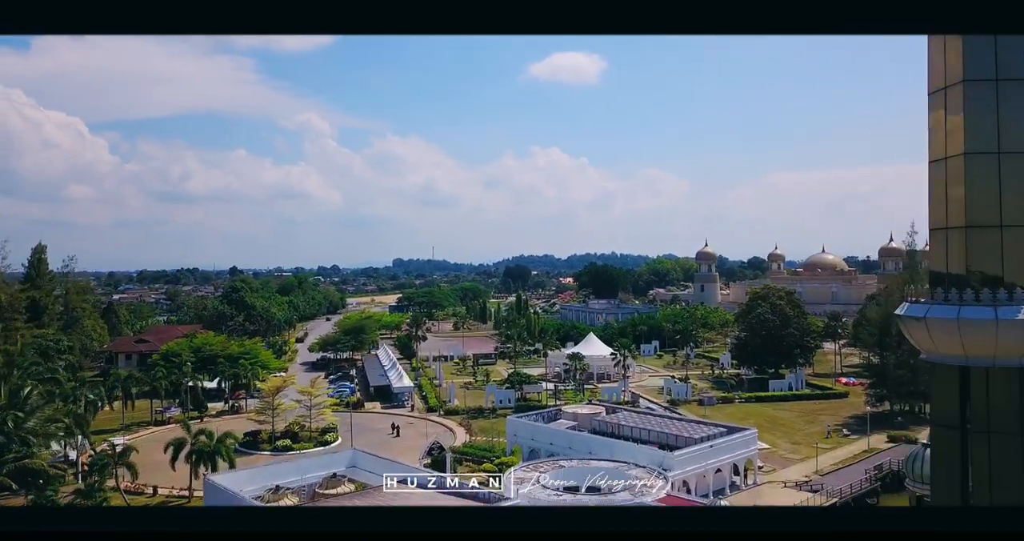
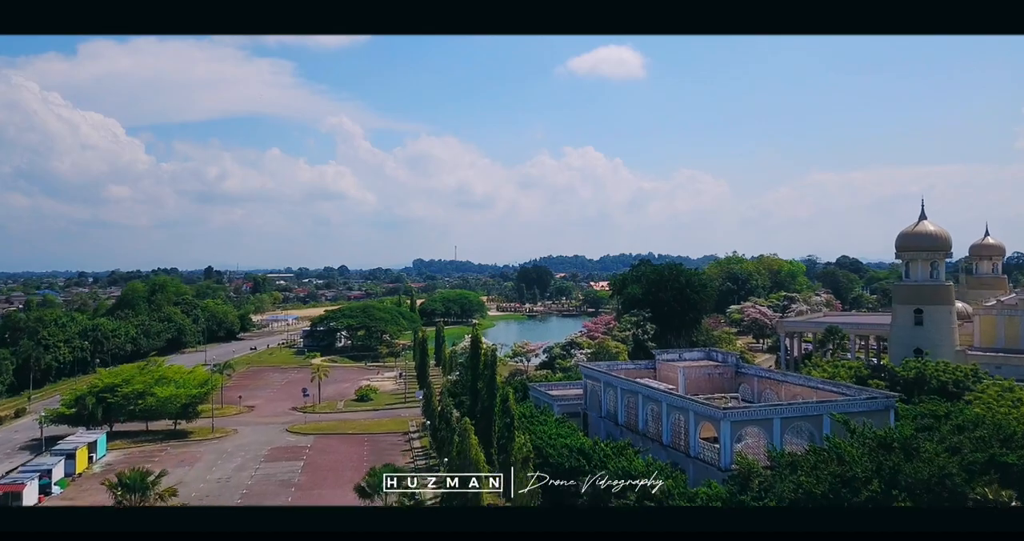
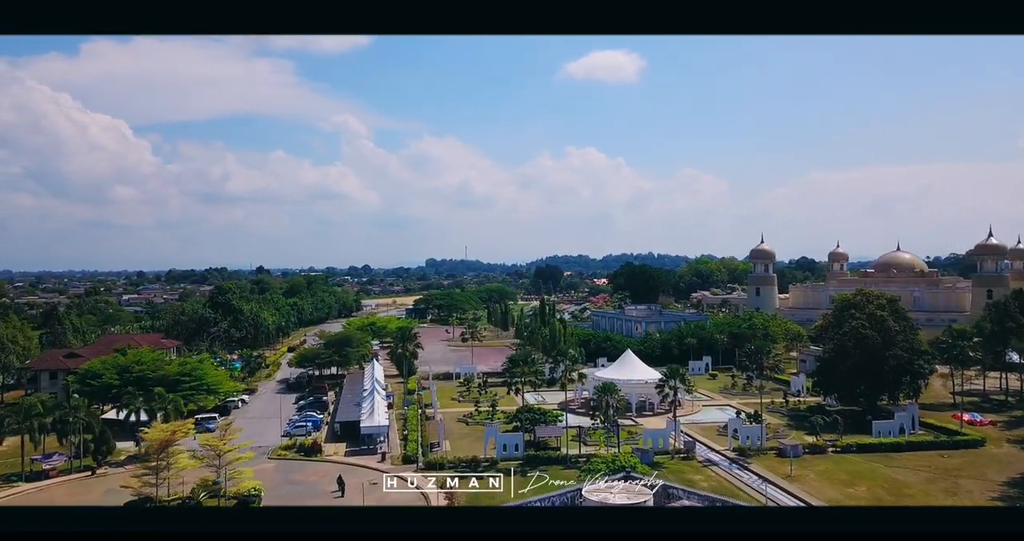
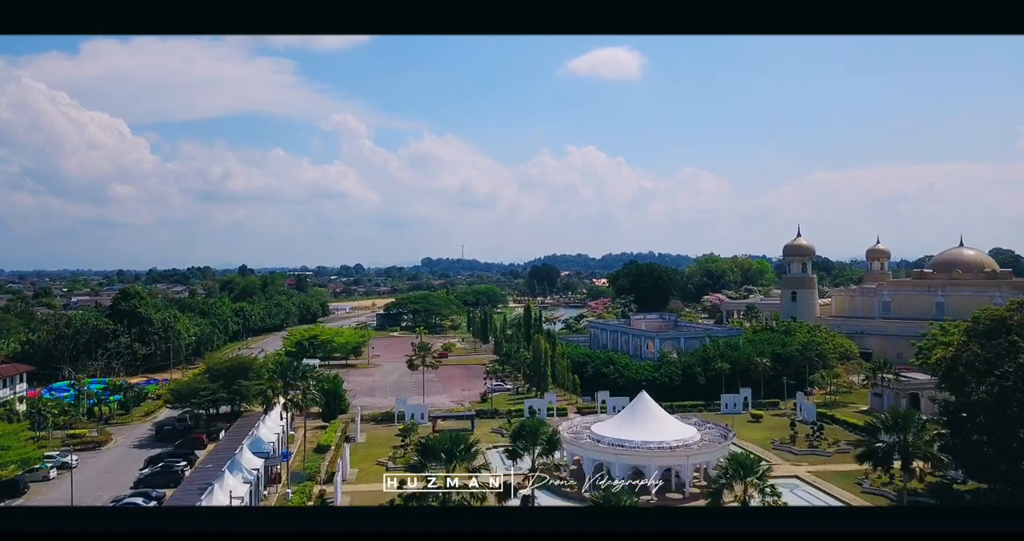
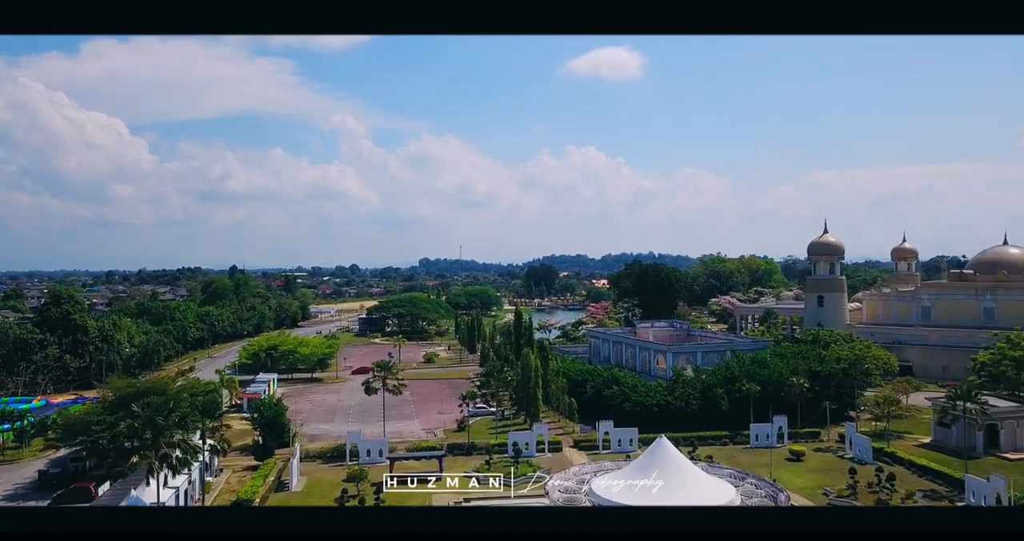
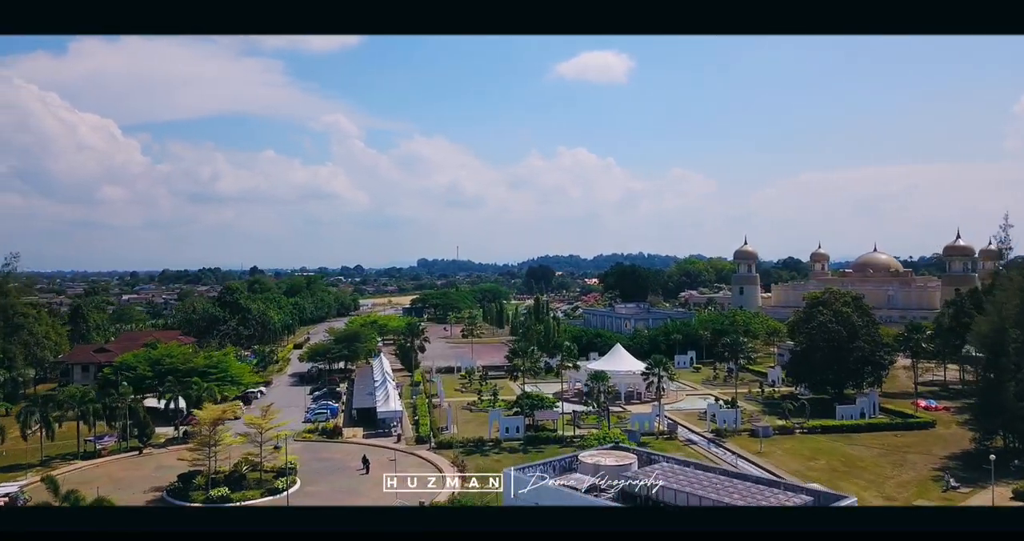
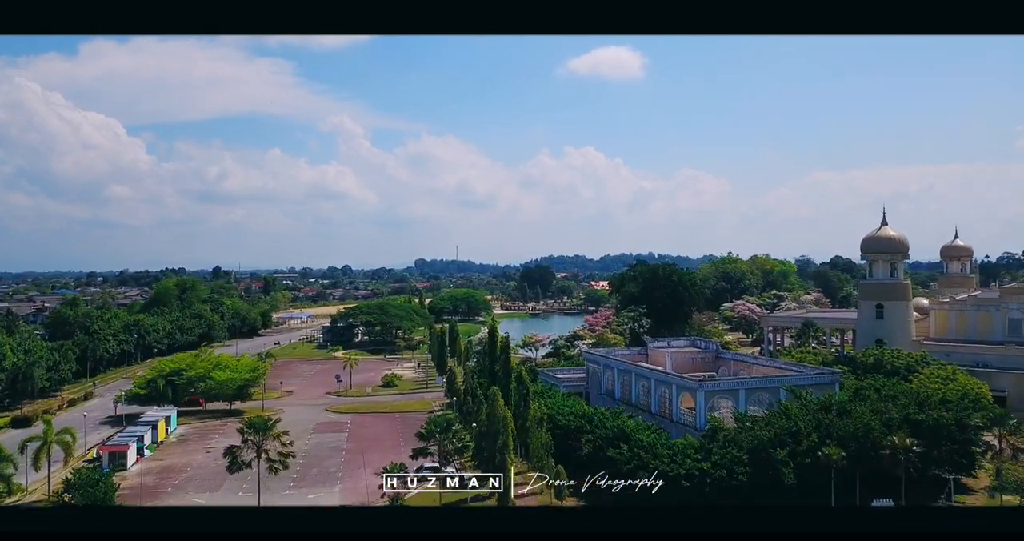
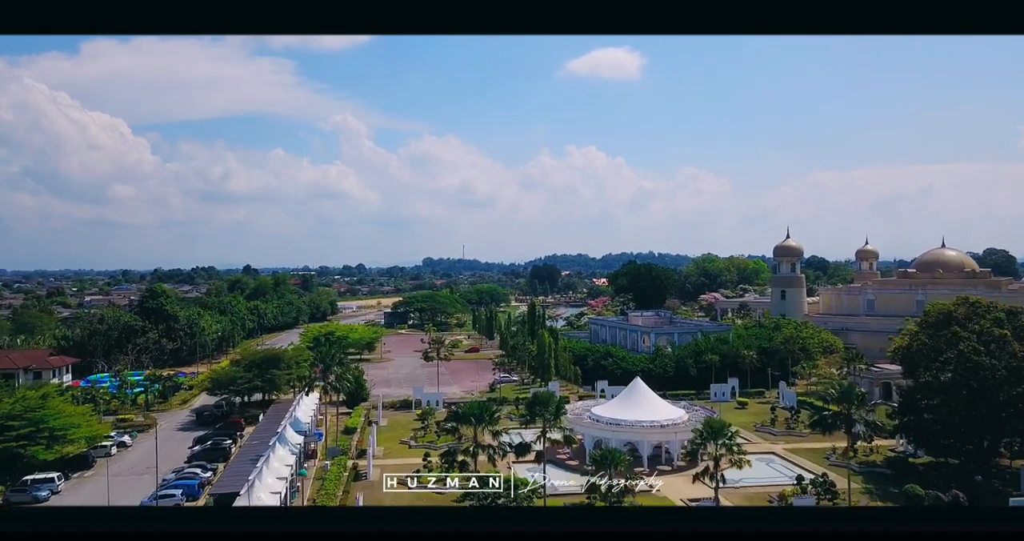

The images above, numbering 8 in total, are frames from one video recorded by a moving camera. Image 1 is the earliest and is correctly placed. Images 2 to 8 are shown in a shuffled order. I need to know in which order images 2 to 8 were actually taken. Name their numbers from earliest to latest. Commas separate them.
6, 3, 8, 4, 5, 7, 2
